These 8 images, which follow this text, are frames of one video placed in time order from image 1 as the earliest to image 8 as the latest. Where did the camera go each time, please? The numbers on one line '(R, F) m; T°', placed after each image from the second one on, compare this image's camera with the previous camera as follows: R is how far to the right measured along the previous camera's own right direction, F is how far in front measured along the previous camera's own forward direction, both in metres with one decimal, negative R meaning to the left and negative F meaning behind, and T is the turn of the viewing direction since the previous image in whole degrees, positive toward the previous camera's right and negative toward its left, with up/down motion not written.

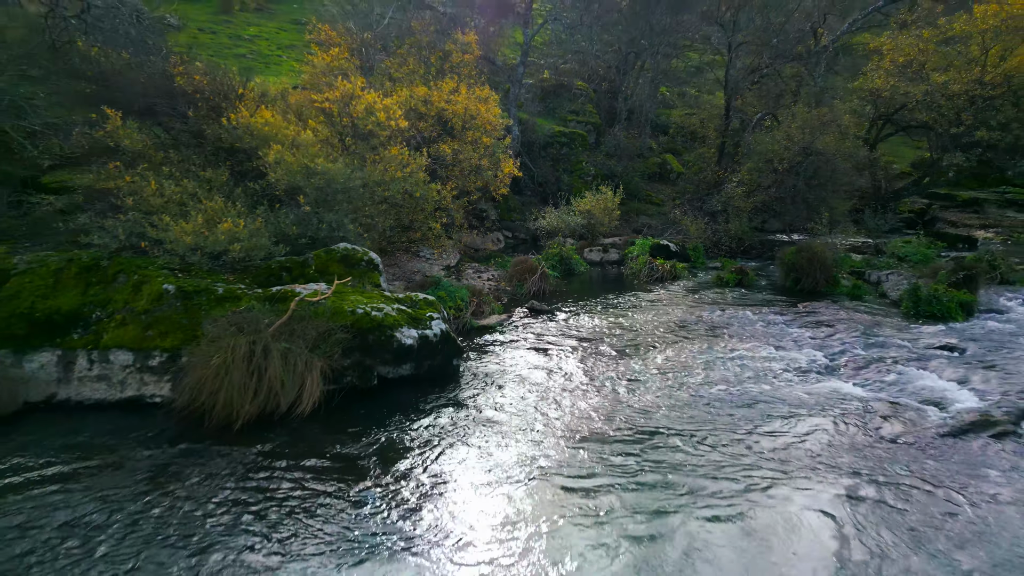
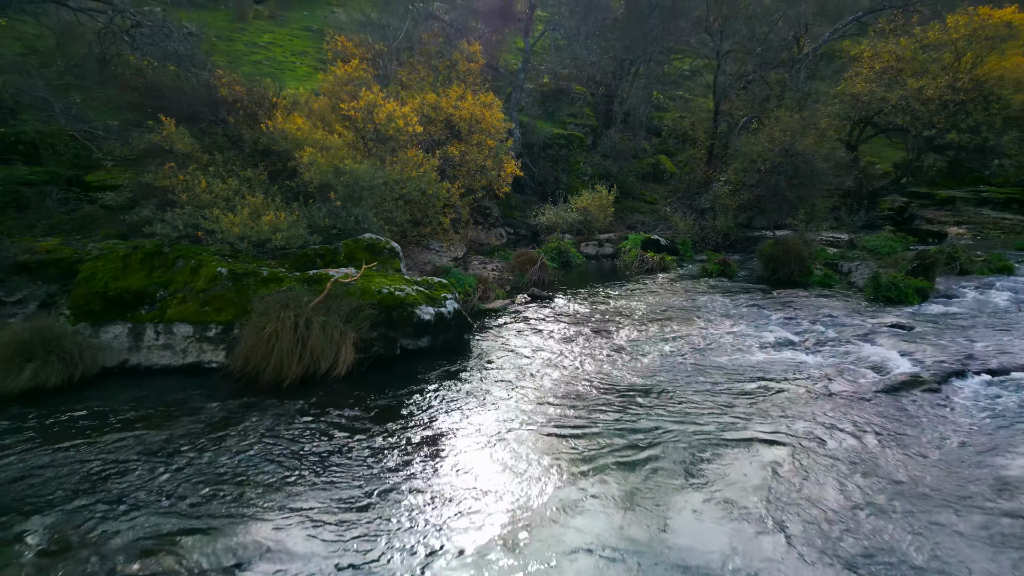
(0.0, -1.3) m; 0°
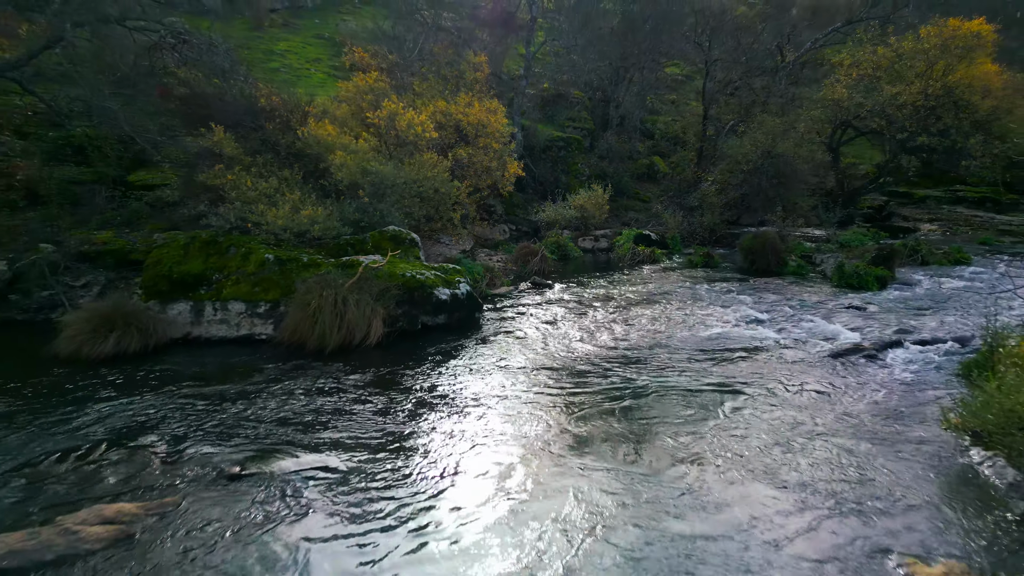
(-0.1, -1.6) m; 0°
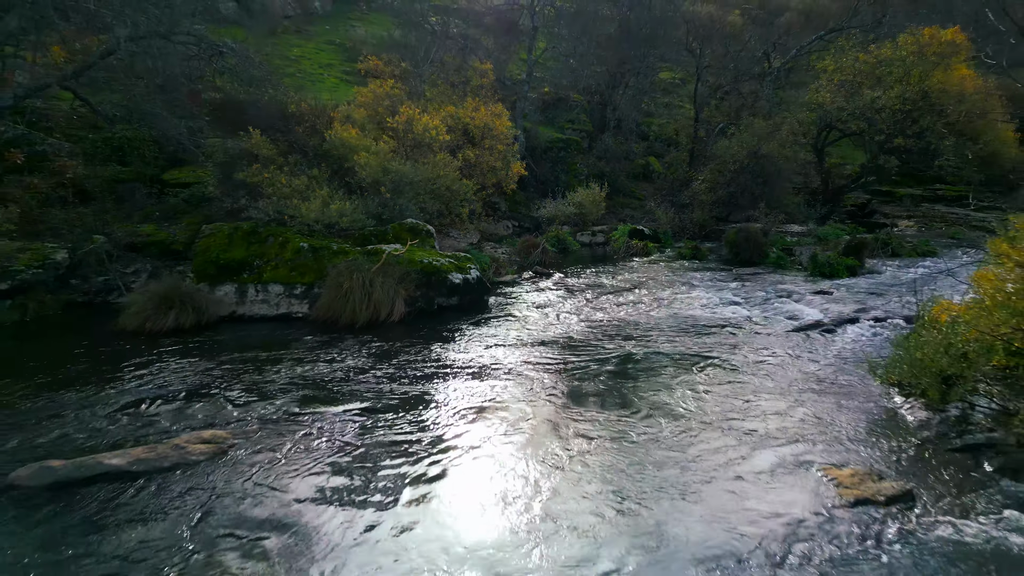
(-0.1, -1.5) m; 0°
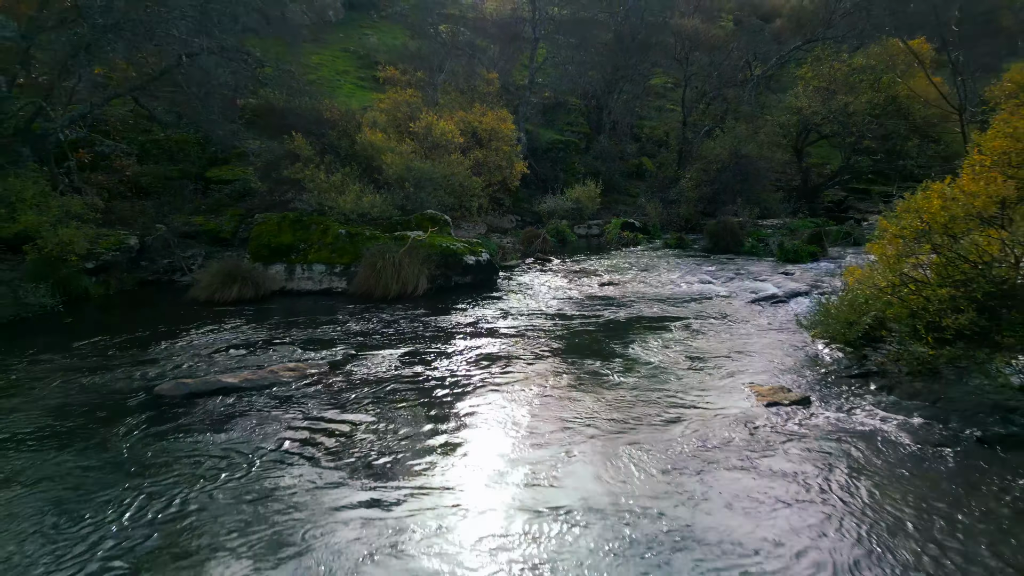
(-0.1, -2.3) m; 0°
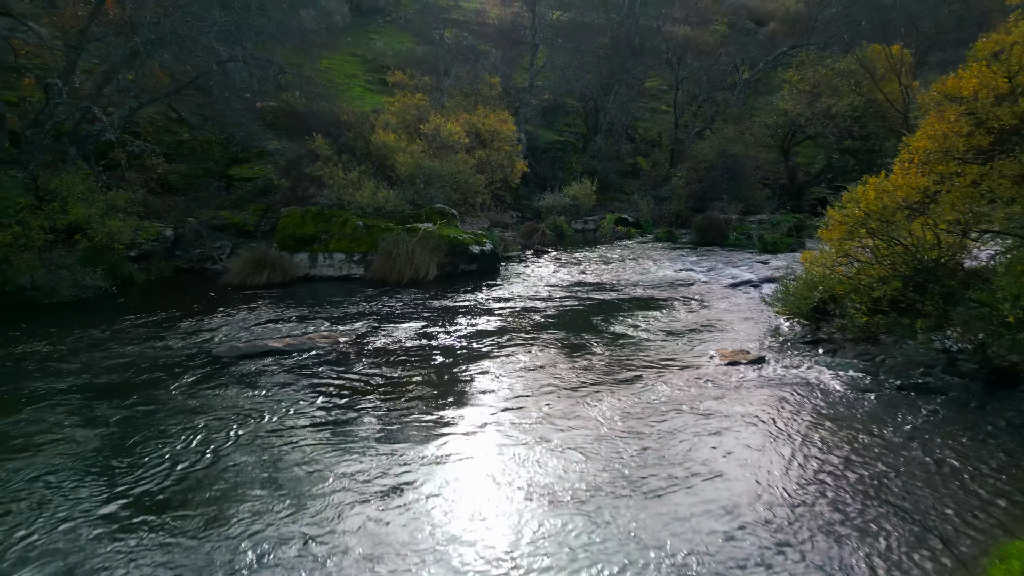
(0.0, -1.5) m; 0°
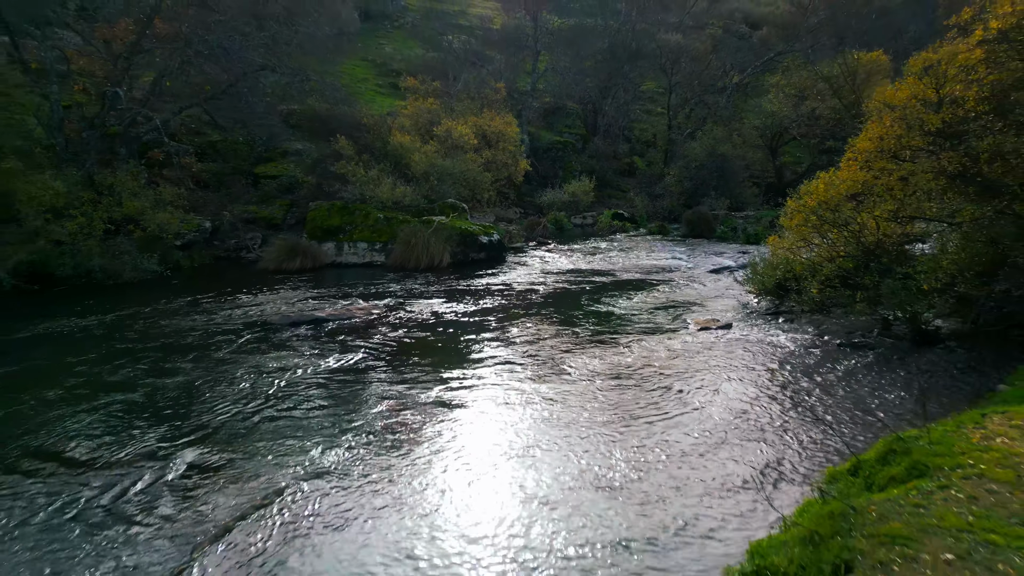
(-0.1, -1.8) m; 0°
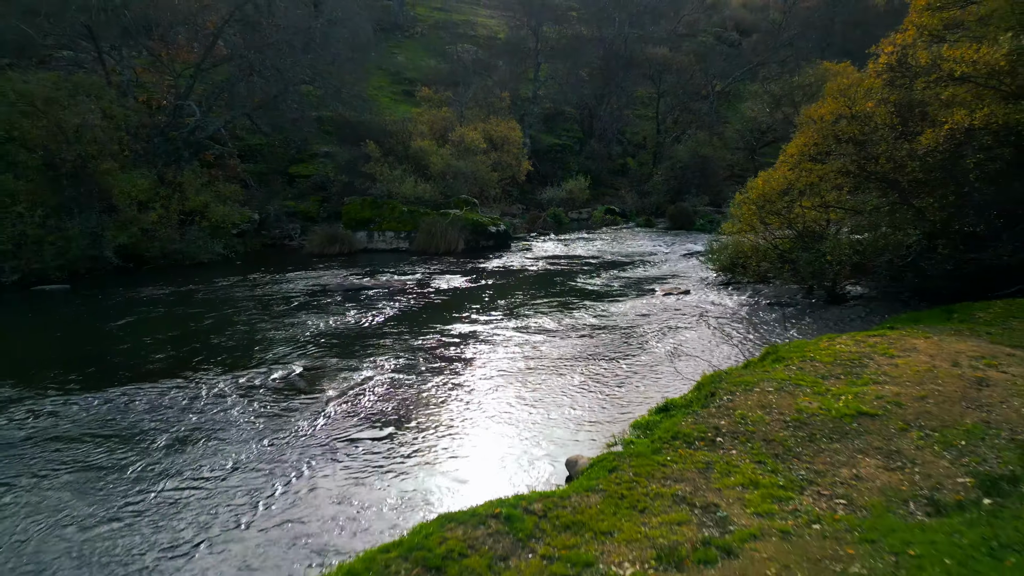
(-0.1, -3.2) m; 0°
